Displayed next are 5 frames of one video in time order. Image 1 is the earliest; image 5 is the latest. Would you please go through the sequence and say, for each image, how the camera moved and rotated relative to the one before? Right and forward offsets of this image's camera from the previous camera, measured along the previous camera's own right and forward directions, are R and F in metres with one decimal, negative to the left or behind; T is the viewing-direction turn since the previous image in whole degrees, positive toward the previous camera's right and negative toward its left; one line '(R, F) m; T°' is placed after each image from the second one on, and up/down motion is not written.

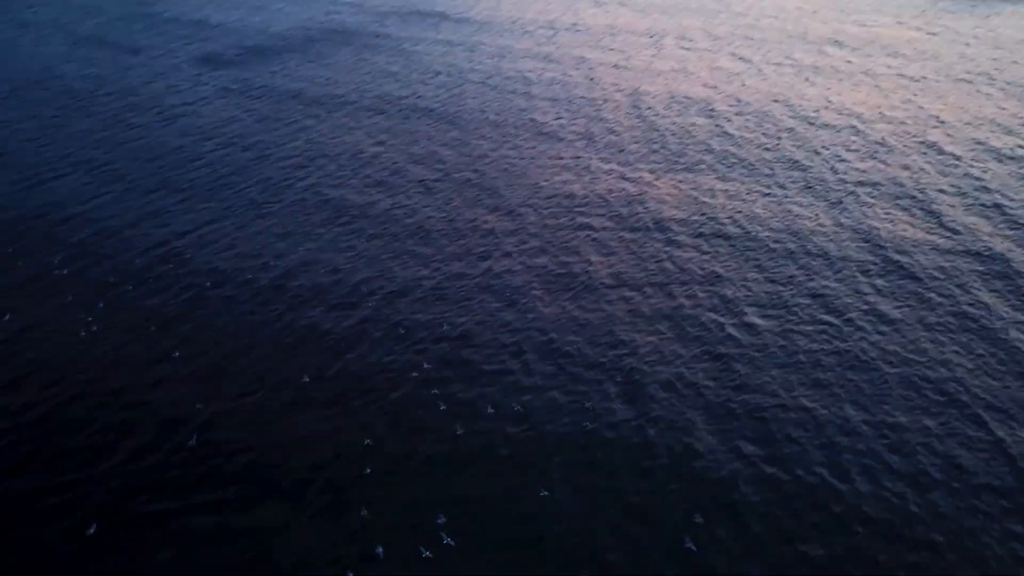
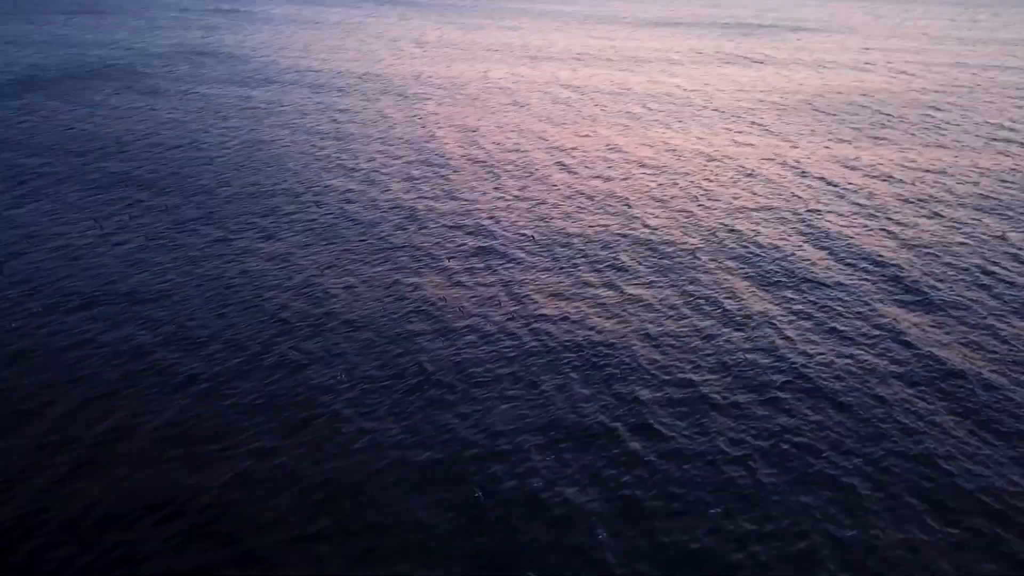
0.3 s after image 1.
(+1.3, +10.2) m; +11°
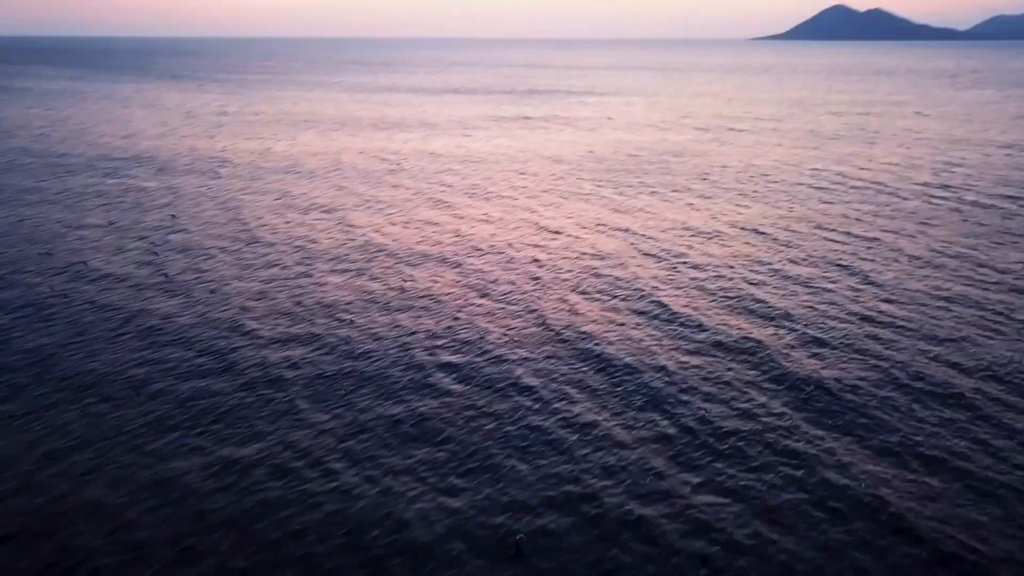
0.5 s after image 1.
(+0.9, +8.3) m; +12°
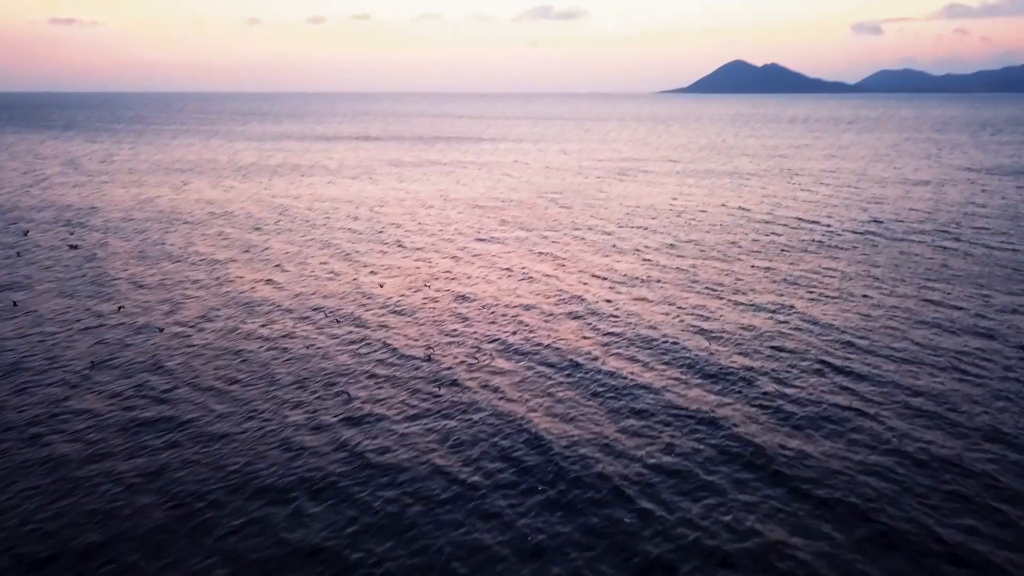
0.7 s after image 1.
(+0.3, +5.5) m; +5°
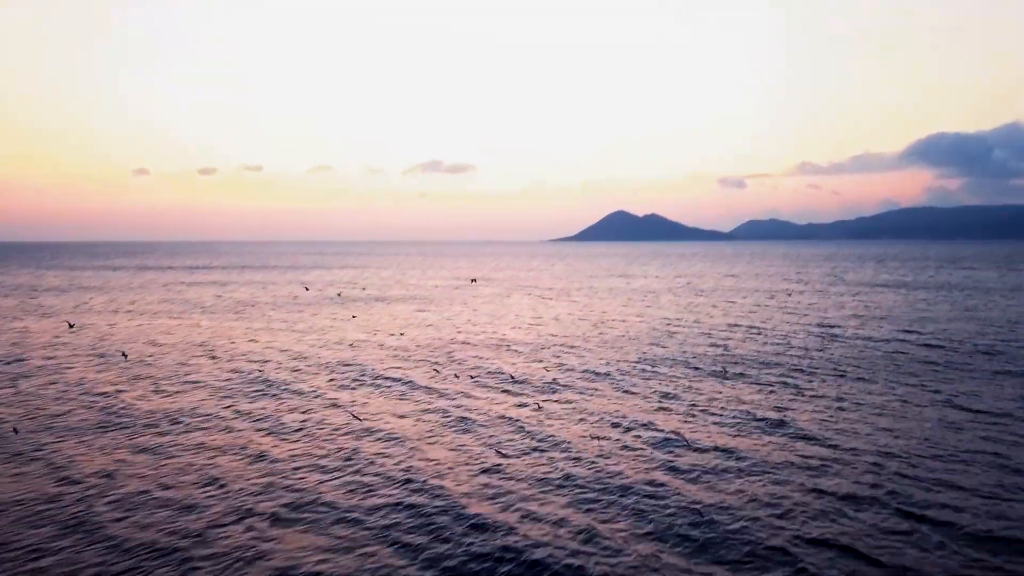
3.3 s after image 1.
(+2.0, +14.6) m; +7°
